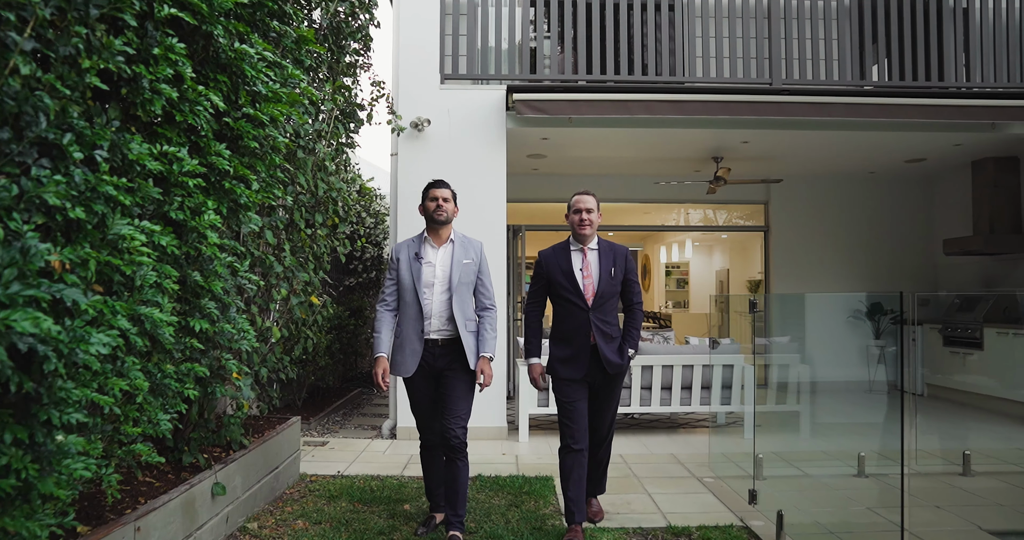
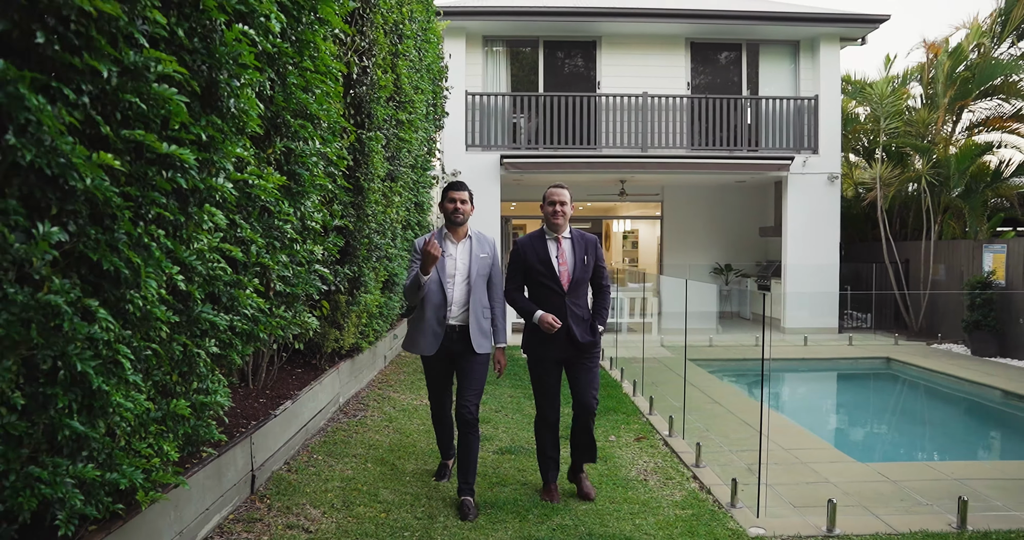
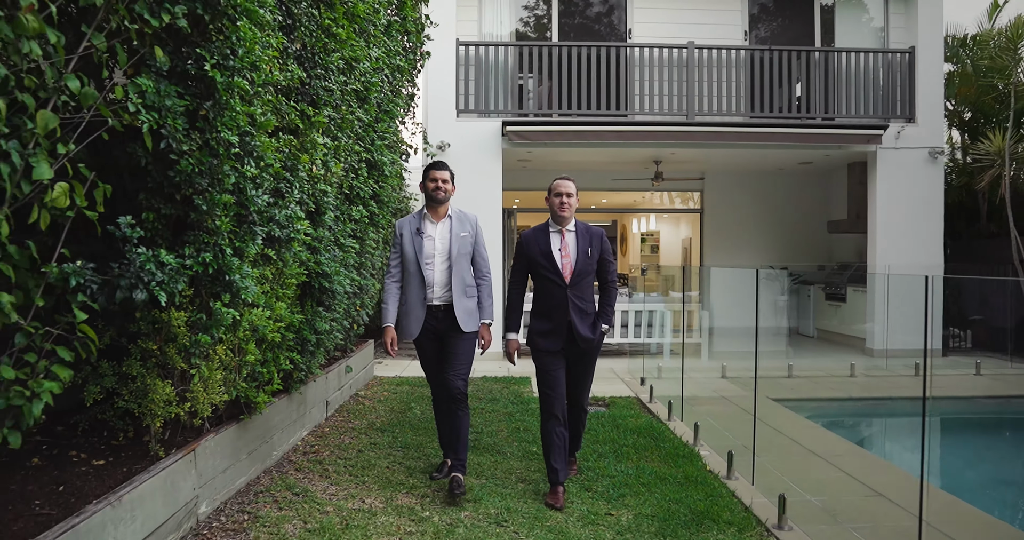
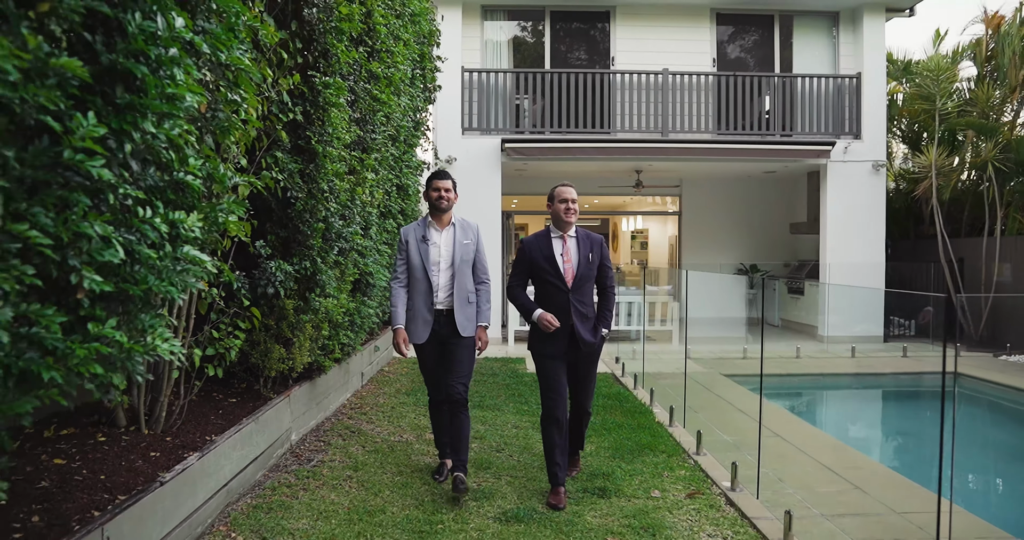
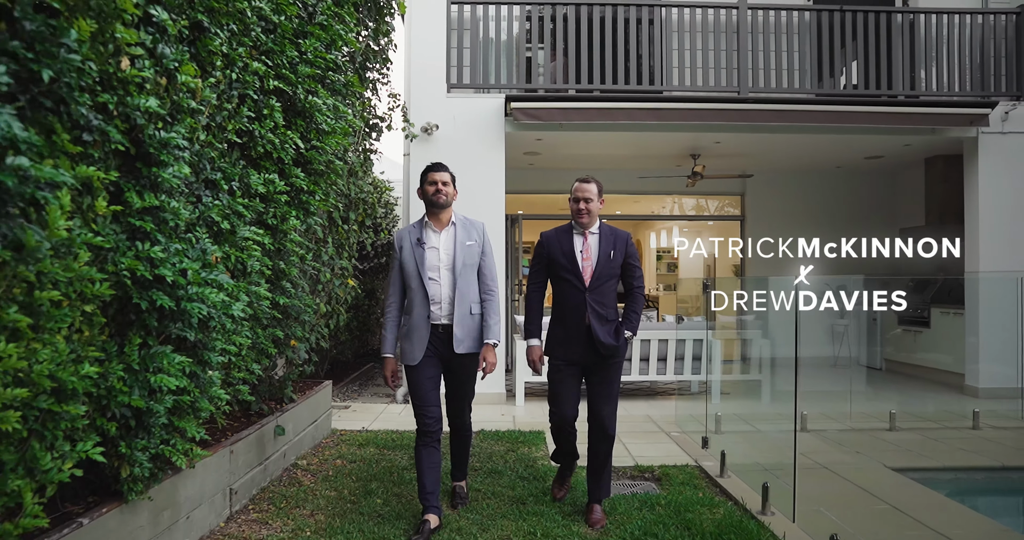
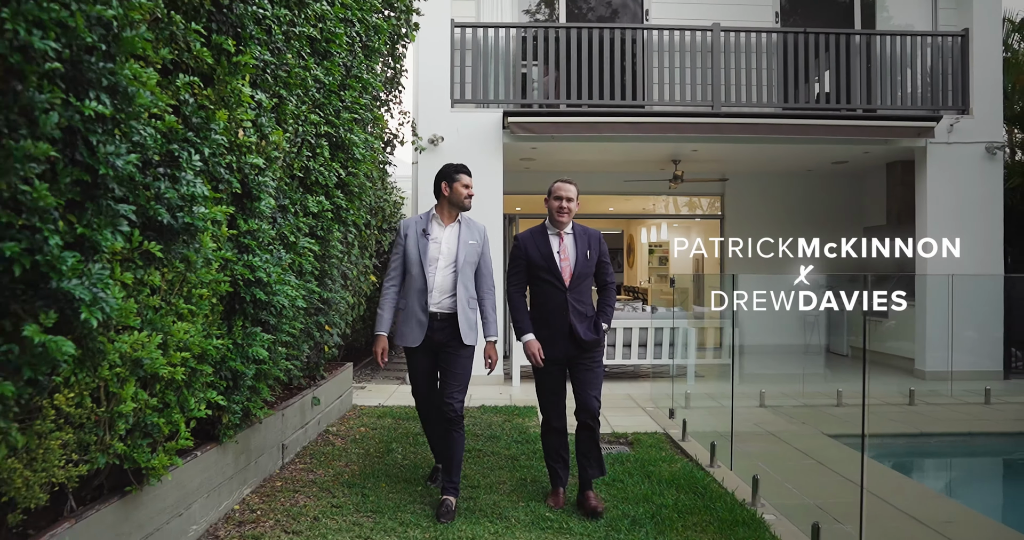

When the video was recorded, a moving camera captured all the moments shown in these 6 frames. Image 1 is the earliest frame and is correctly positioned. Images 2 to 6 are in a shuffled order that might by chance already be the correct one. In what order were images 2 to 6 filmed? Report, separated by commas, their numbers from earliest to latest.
5, 6, 3, 4, 2
